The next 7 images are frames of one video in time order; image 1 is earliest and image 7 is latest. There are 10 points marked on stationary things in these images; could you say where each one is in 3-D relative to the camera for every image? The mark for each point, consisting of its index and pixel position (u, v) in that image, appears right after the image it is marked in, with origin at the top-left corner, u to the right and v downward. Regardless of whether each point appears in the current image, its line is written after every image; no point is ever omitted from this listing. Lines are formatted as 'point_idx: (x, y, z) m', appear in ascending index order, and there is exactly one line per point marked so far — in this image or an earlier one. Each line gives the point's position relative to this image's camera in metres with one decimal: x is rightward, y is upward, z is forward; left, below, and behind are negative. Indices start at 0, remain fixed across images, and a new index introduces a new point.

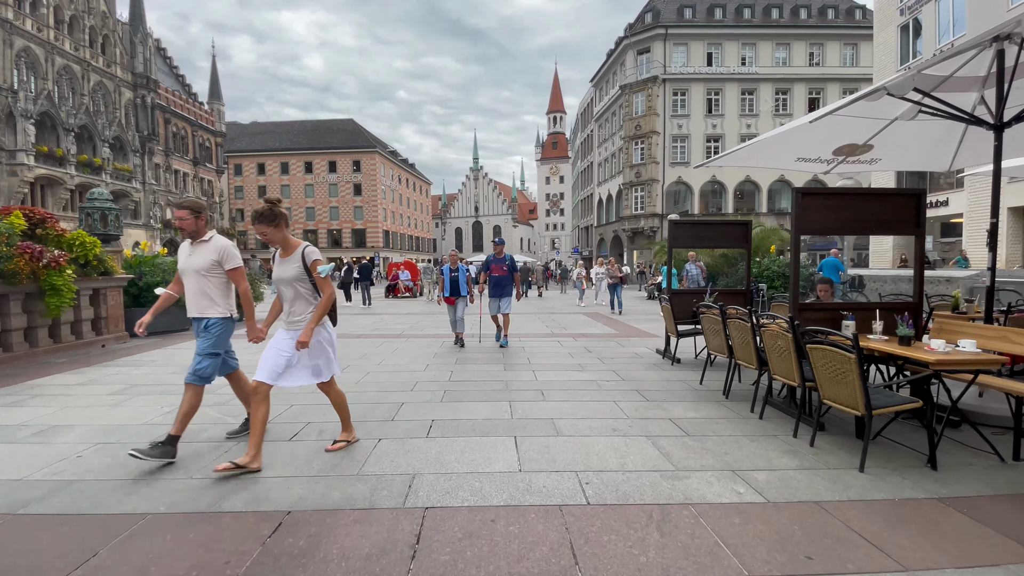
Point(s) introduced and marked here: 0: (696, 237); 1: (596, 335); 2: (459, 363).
0: (+3.0, +0.9, +8.0) m
1: (+1.9, -1.0, +10.3) m
2: (-0.8, -1.2, +7.3) m
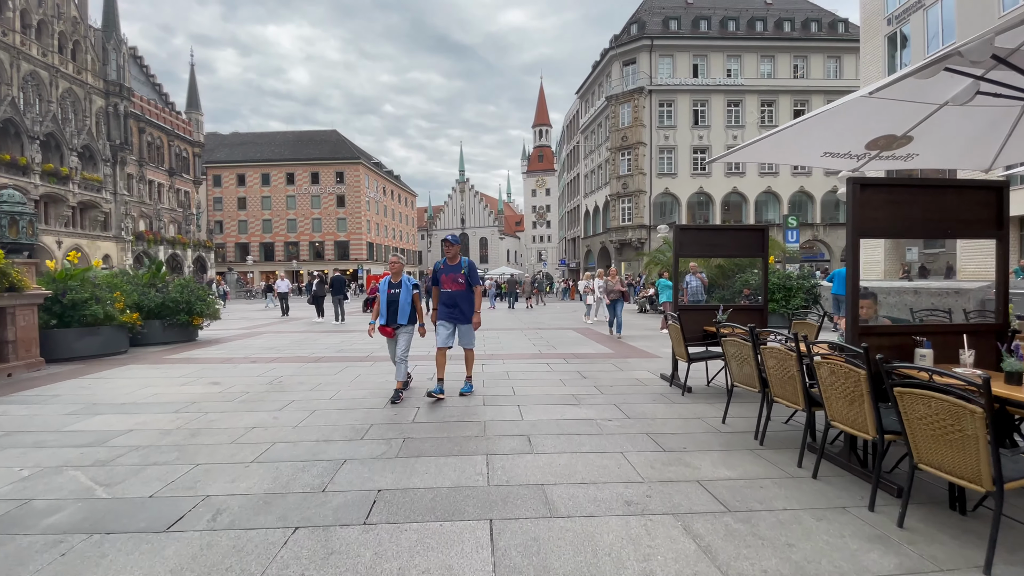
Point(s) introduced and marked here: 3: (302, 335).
0: (+2.7, +0.6, +6.9) m
1: (+1.5, -1.3, +9.1) m
2: (-1.1, -1.4, +6.1) m
3: (-6.1, -1.4, +13.9) m
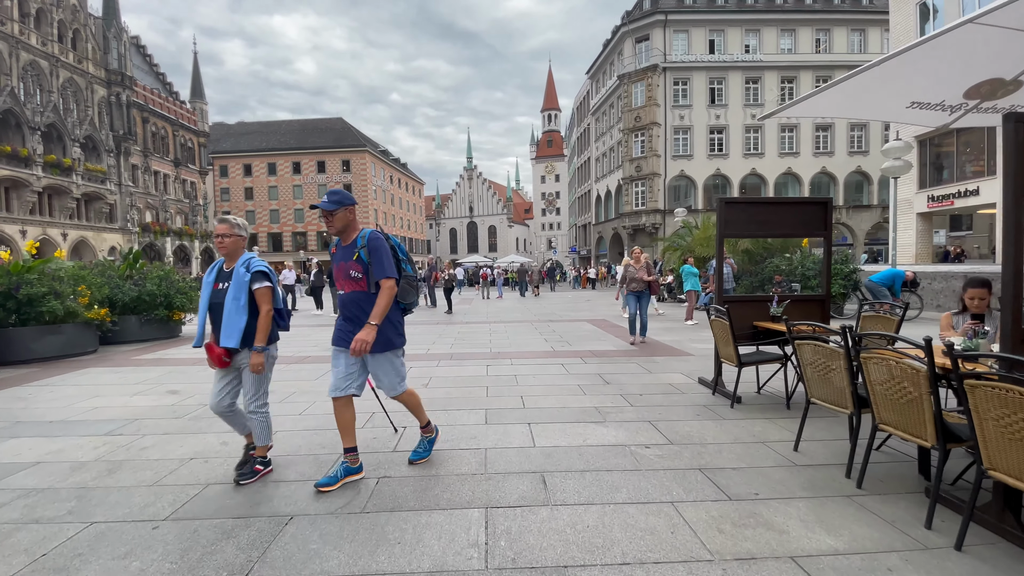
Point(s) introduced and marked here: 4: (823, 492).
0: (+2.8, +0.8, +5.7) m
1: (+1.7, -1.1, +7.9) m
2: (-1.0, -1.3, +5.0) m
3: (-5.9, -1.1, +12.9) m
4: (+2.1, -1.4, +3.2) m
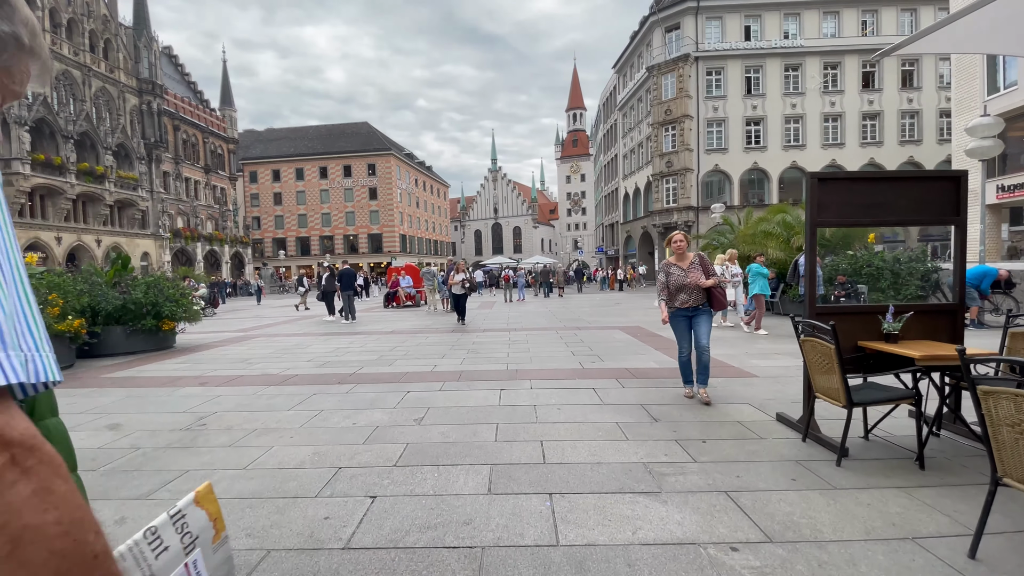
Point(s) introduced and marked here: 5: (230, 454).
0: (+3.0, +0.7, +4.2) m
1: (+2.0, -1.2, +6.5) m
2: (-0.8, -1.4, +3.6) m
3: (-5.3, -1.3, +11.8) m
4: (+2.1, -1.4, +1.8) m
5: (-2.5, -1.4, +4.1) m
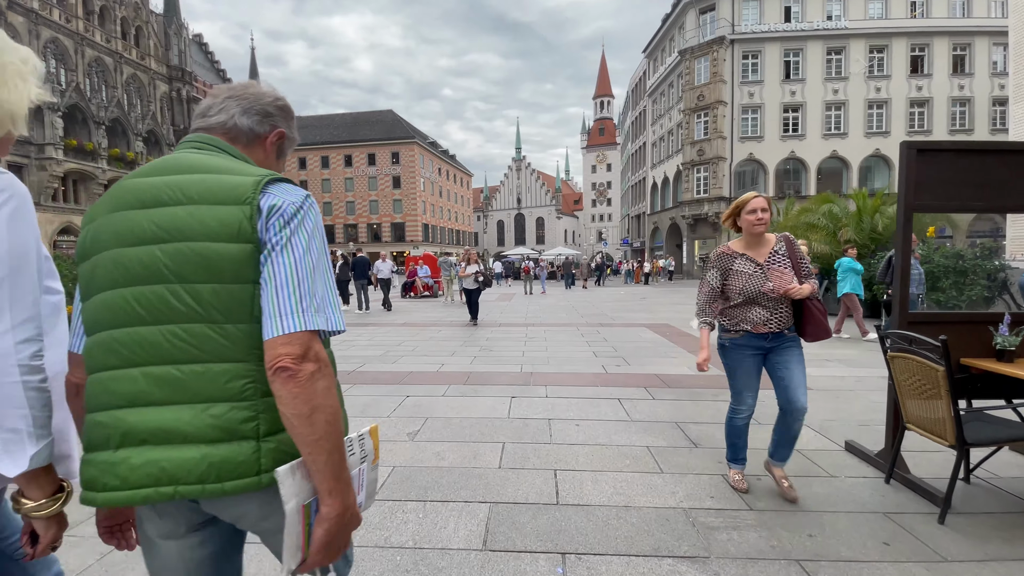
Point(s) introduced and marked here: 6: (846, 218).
0: (+3.0, +0.7, +3.3) m
1: (+2.1, -1.2, +5.6) m
2: (-0.8, -1.3, +2.9) m
3: (-4.9, -1.0, +11.3) m
4: (+2.1, -1.5, +0.9) m
5: (-2.4, -1.3, +3.5) m
6: (+9.1, +1.9, +13.0) m
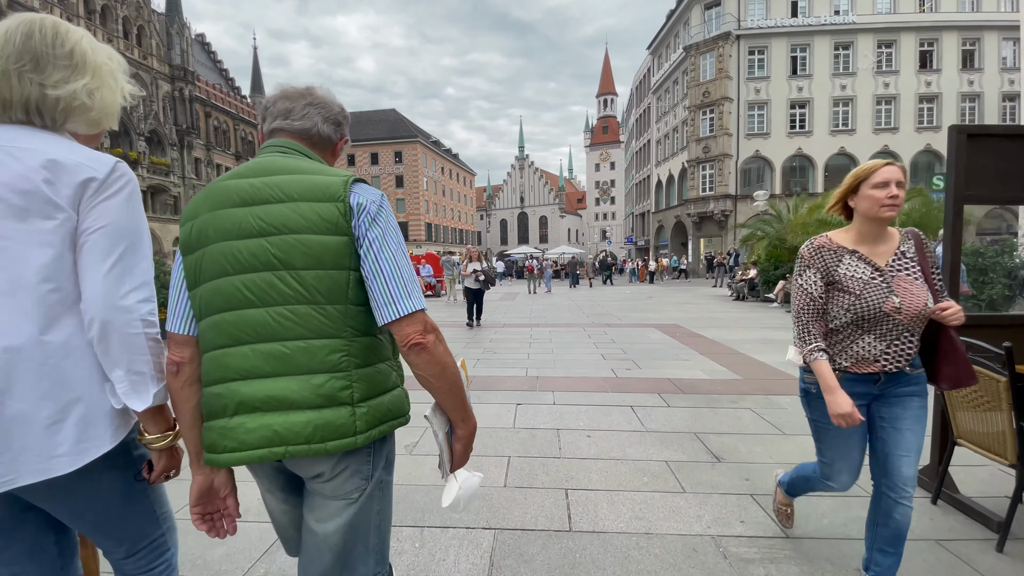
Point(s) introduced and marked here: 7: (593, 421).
0: (+3.1, +0.7, +2.9) m
1: (+2.2, -1.2, +5.3) m
2: (-0.8, -1.3, +2.6) m
3: (-4.8, -1.0, +11.1) m
4: (+2.1, -1.5, +0.6) m
5: (-2.4, -1.3, +3.2) m
6: (+9.2, +1.9, +12.6) m
7: (+0.7, -1.2, +4.3) m
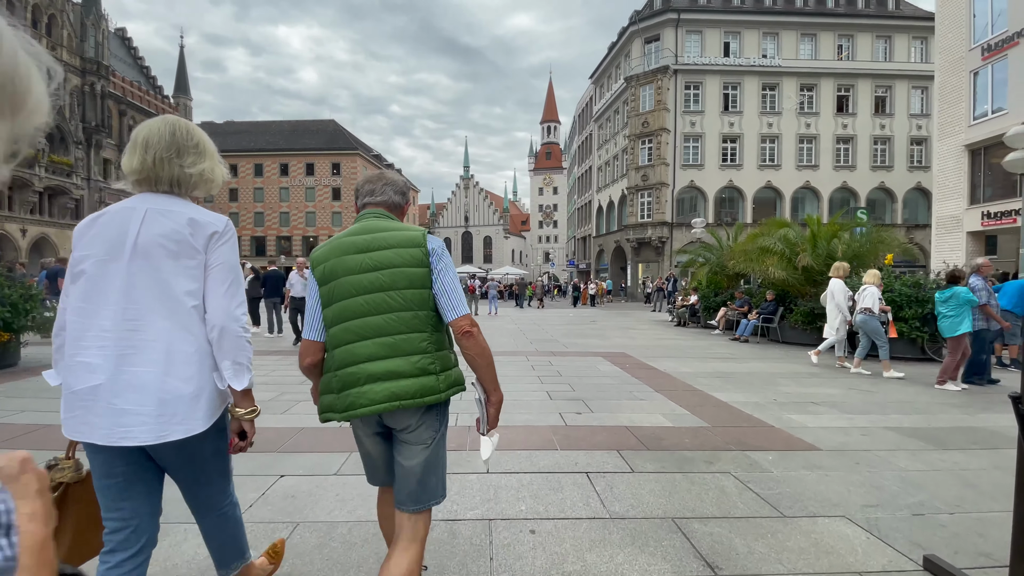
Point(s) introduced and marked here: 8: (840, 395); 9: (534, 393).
0: (+2.7, +0.5, +2.2) m
1: (+1.5, -1.4, +4.3) m
2: (-1.1, -1.4, +1.3) m
3: (-6.1, -1.4, +9.2) m
4: (+2.0, -1.6, -0.4) m
5: (-2.8, -1.4, +1.7) m
6: (+7.6, +1.2, +12.6) m
7: (+0.2, -1.4, +3.2) m
8: (+4.6, -1.5, +6.6) m
9: (+0.3, -1.4, +6.4) m
